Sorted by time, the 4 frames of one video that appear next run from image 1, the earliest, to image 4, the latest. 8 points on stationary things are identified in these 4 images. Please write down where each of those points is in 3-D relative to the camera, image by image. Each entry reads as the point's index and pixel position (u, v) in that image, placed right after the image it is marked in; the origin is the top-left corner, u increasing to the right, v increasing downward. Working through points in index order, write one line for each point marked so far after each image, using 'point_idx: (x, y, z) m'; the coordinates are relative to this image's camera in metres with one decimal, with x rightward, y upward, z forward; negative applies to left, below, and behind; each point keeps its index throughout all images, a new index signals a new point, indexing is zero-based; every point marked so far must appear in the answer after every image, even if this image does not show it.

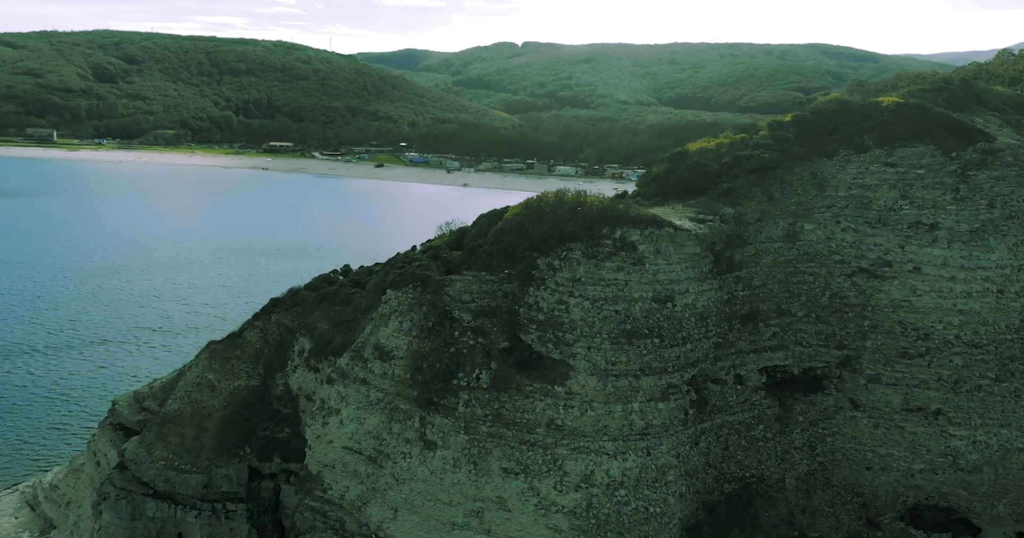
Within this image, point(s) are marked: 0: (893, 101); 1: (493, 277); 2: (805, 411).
0: (+8.9, +3.9, +15.5) m
1: (-0.4, -0.2, +13.9) m
2: (+5.9, -2.8, +13.3) m
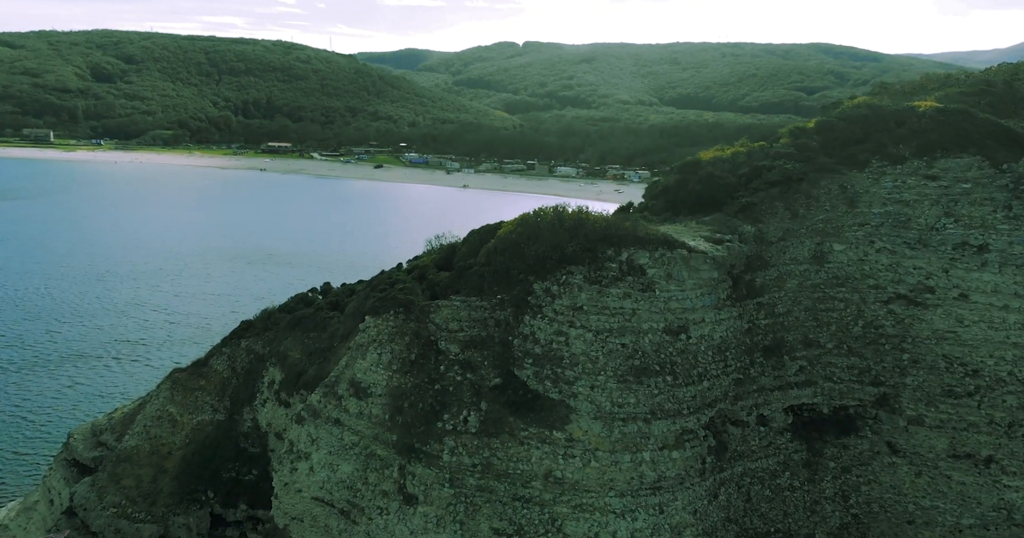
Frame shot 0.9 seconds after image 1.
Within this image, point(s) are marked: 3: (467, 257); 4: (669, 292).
0: (+8.8, +3.5, +14.0) m
1: (-0.5, -0.6, +12.4) m
2: (+5.7, -3.3, +11.8) m
3: (-0.9, +0.2, +13.9) m
4: (+2.7, -0.4, +11.5) m
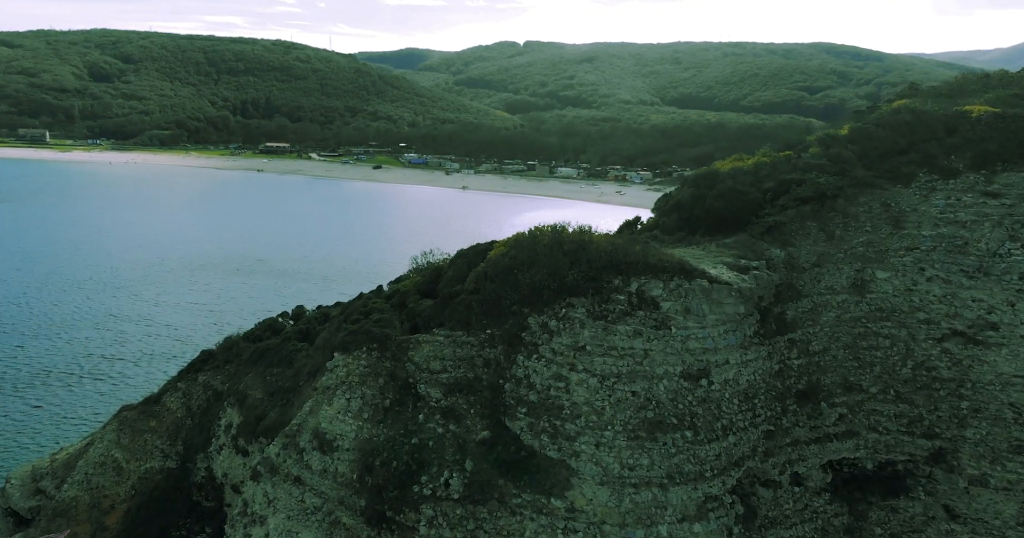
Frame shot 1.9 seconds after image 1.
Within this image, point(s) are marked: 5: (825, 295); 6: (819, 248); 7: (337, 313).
0: (+8.6, +3.0, +12.2) m
1: (-0.6, -1.1, +10.6) m
2: (+5.6, -3.8, +10.1) m
3: (-1.1, -0.3, +12.1) m
4: (+2.6, -0.9, +9.7) m
5: (+5.1, -0.4, +10.8) m
6: (+5.2, +0.4, +11.2) m
7: (-3.5, -0.9, +13.4) m
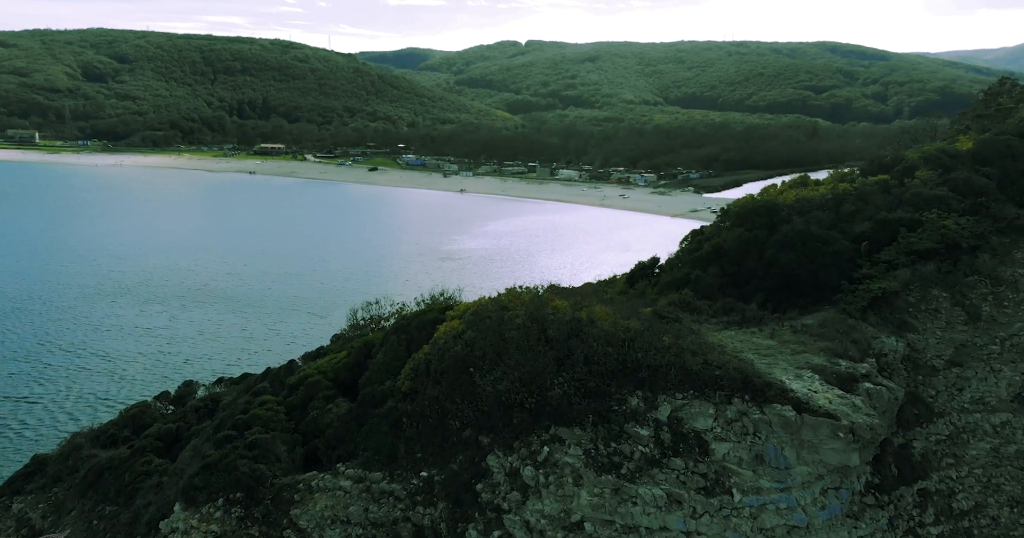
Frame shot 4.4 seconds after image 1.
0: (+8.2, +1.9, +8.0) m
1: (-1.1, -2.1, +6.5) m
2: (+5.1, -4.8, +5.9) m
3: (-1.6, -1.3, +7.9) m
4: (+2.1, -1.9, +5.5) m
5: (+4.6, -1.4, +6.6) m
6: (+4.7, -0.7, +7.0) m
7: (-4.0, -1.9, +9.2) m
